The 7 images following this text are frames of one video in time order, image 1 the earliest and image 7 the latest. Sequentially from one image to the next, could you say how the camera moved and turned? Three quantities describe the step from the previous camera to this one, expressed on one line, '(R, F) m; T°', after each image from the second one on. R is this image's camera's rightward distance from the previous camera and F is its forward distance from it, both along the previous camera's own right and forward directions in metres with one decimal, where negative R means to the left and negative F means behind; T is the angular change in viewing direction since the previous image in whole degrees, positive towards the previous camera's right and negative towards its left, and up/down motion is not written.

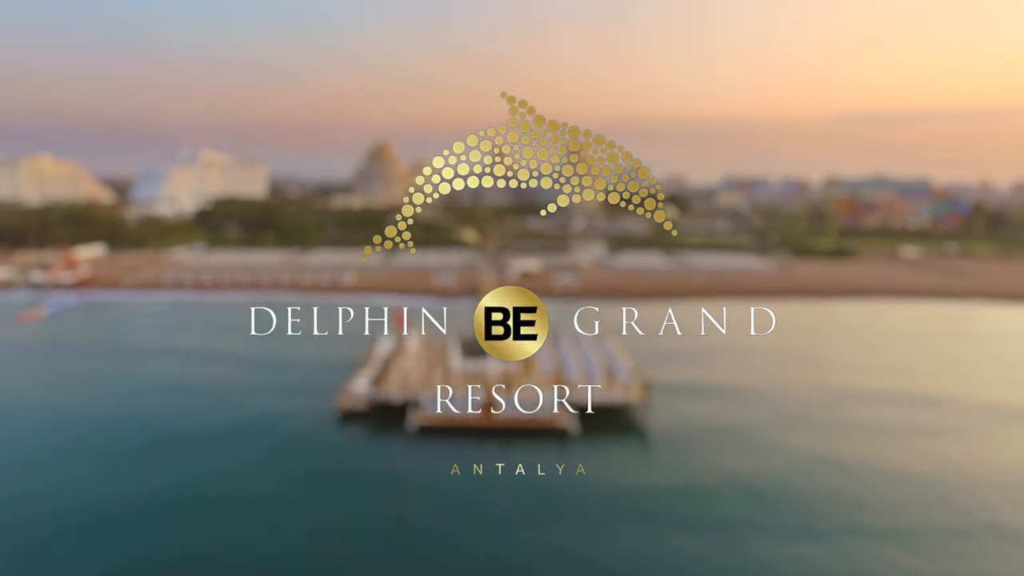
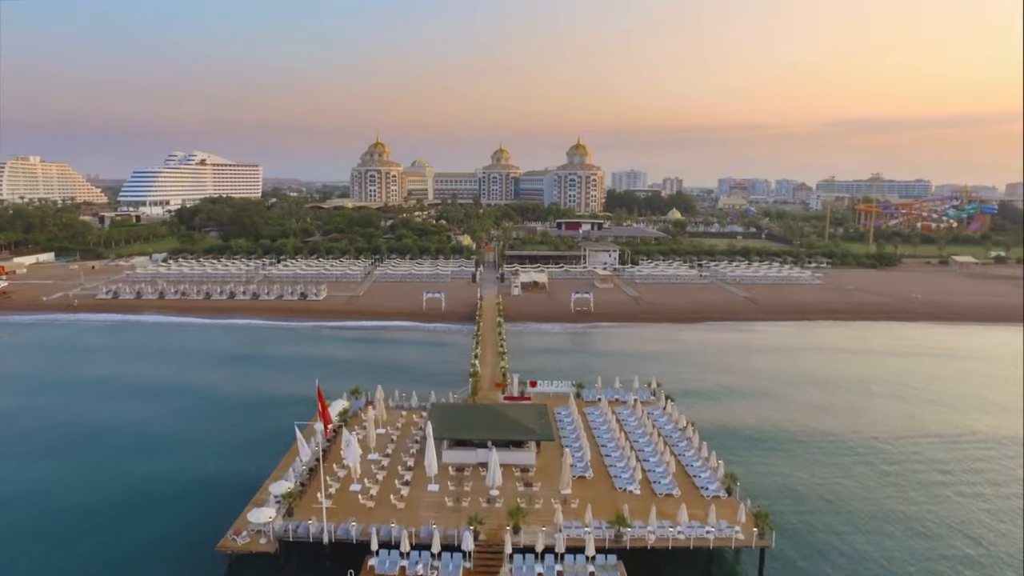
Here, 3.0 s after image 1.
(-0.5, +9.9) m; 0°
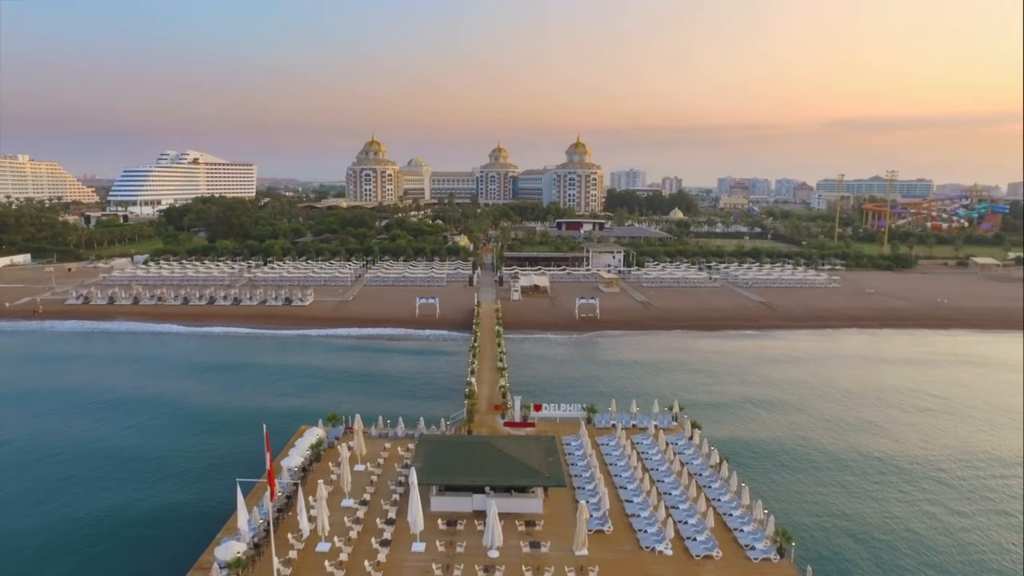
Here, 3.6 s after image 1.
(-0.1, +3.4) m; 0°
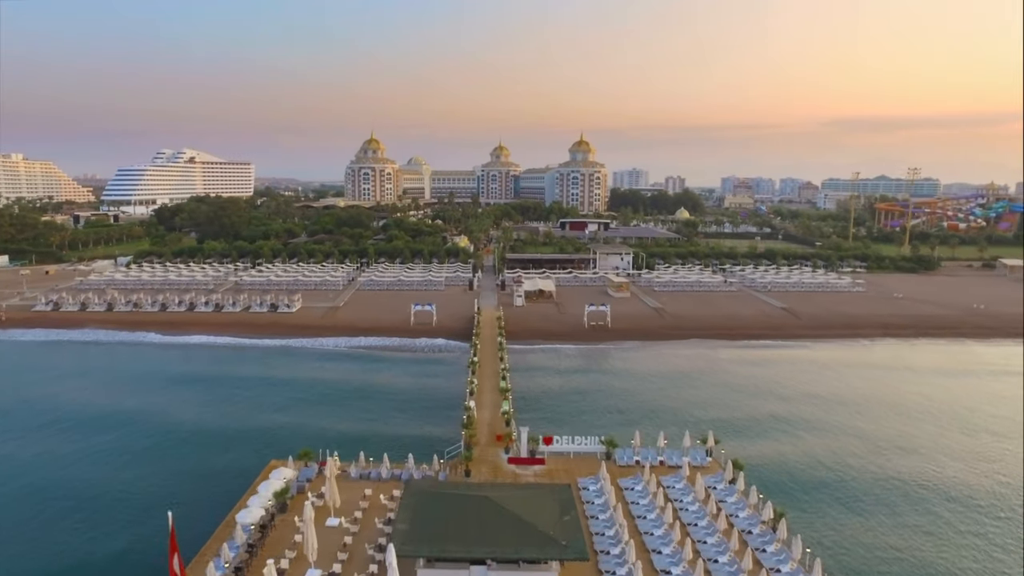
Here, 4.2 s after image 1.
(-0.1, +3.6) m; 0°
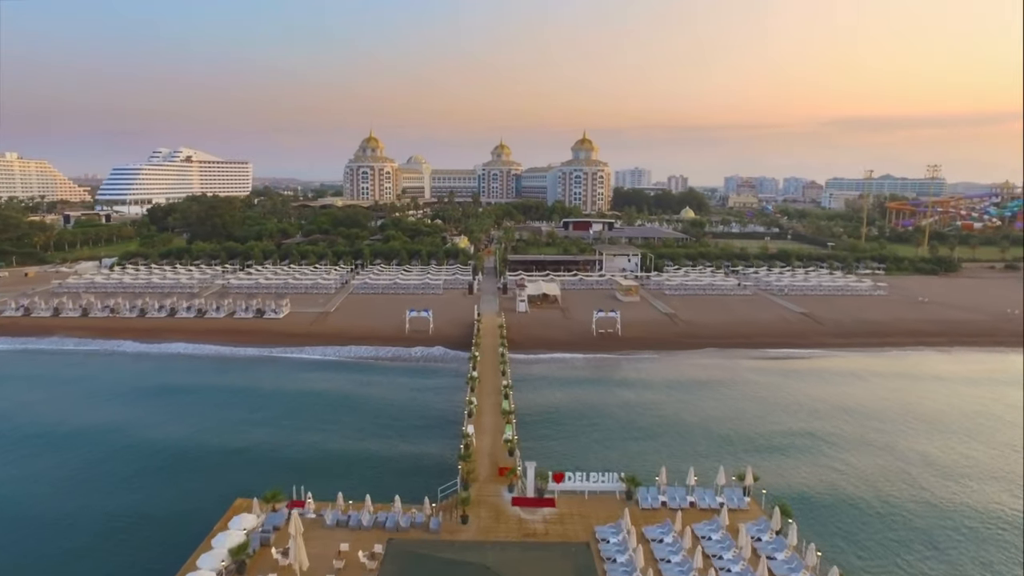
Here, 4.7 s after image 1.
(-0.1, +2.9) m; 0°
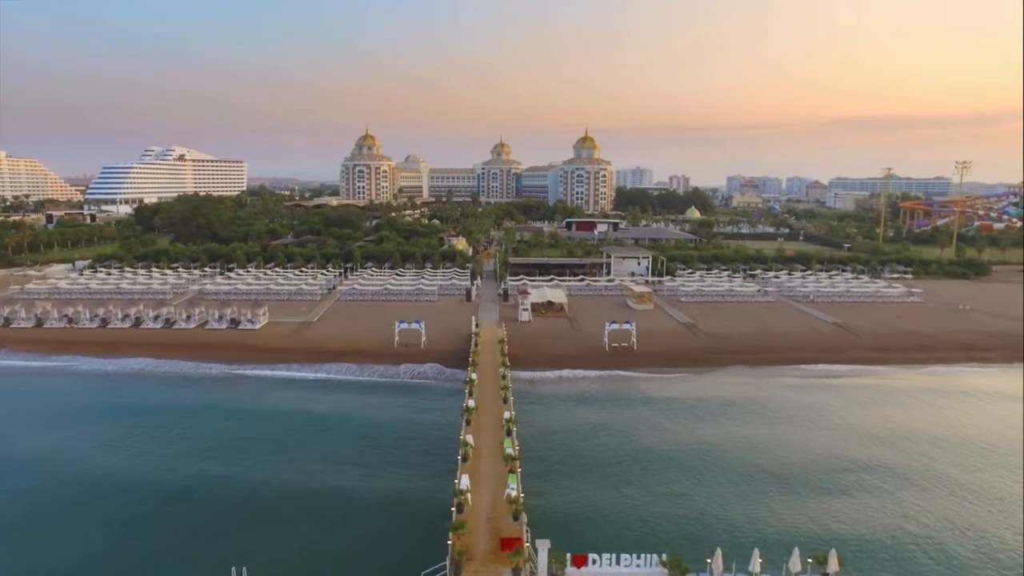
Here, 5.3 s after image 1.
(-0.1, +4.2) m; 0°
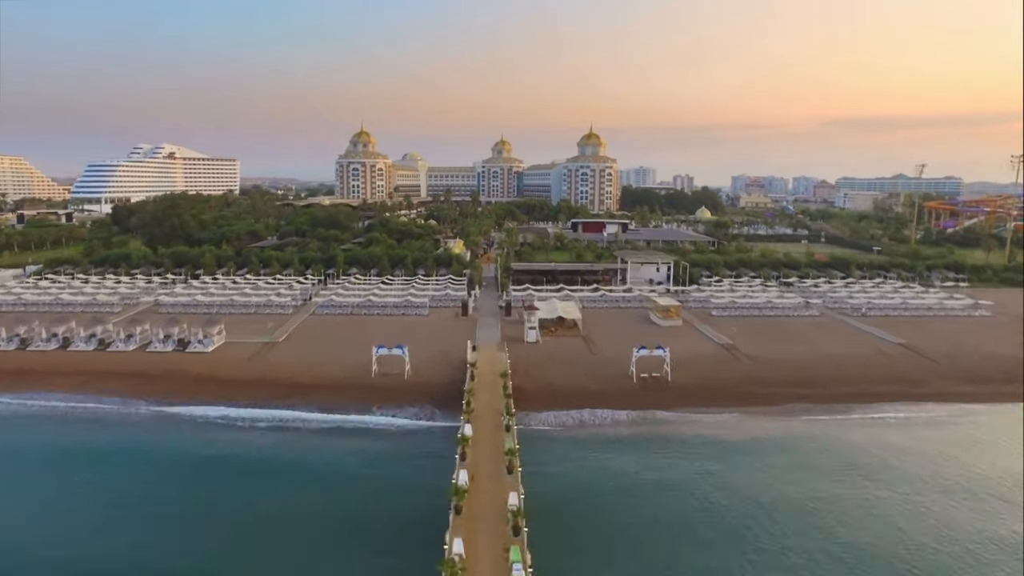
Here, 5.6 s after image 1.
(-0.2, +6.5) m; 0°
